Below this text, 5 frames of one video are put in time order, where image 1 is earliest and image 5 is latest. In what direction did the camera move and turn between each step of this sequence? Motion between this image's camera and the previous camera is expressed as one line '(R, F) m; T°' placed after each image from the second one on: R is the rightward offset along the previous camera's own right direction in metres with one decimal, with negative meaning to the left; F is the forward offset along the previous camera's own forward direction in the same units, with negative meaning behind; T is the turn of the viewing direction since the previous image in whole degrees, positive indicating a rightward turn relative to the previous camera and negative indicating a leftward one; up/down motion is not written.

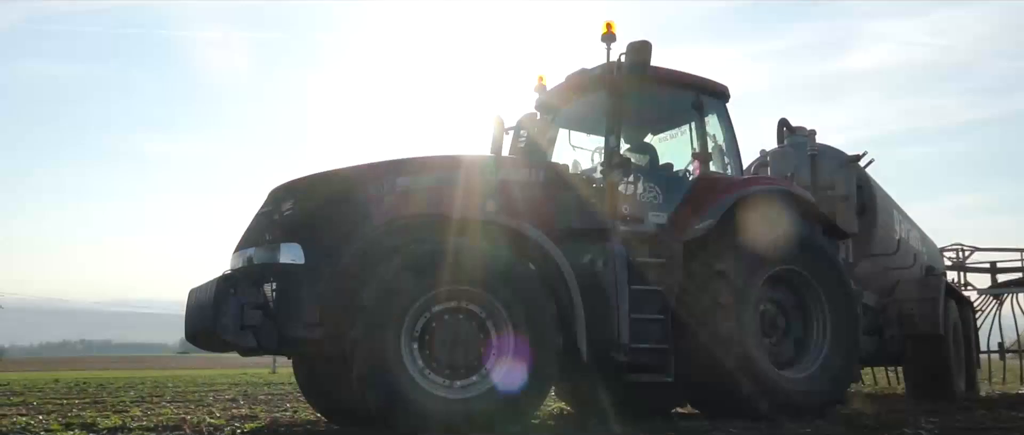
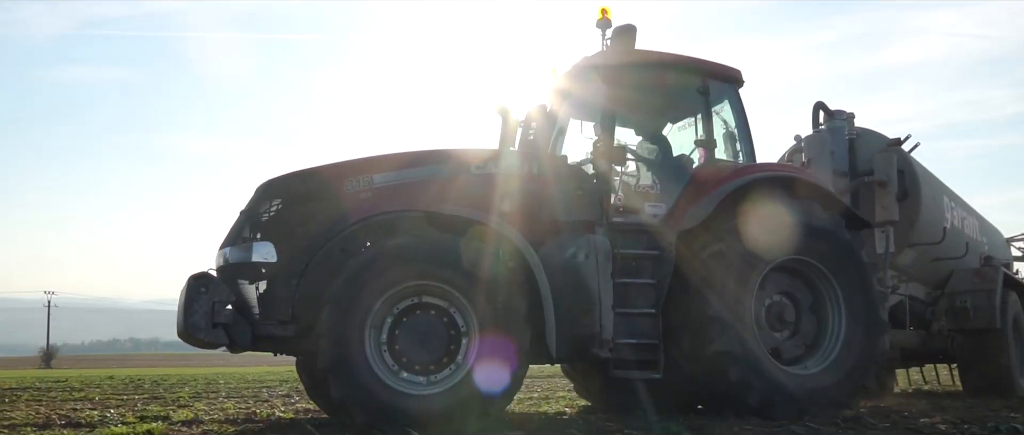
(+0.5, +0.1) m; -5°
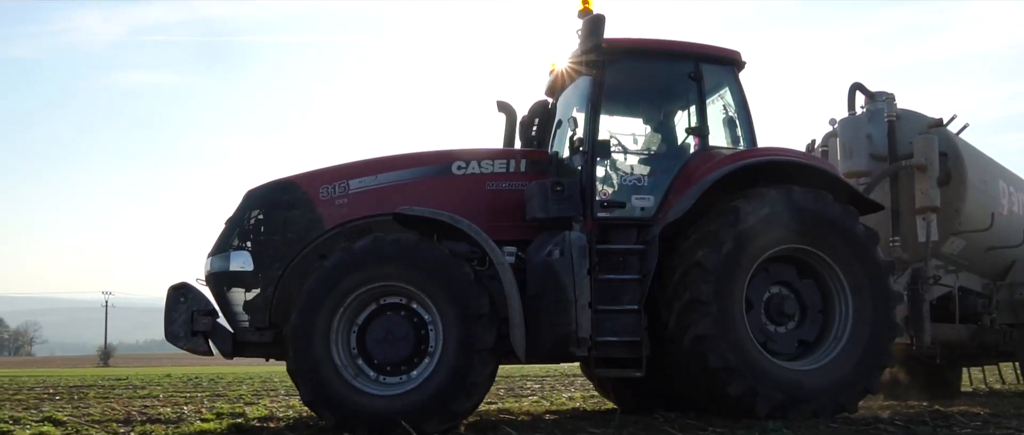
(+0.8, +0.2) m; -7°
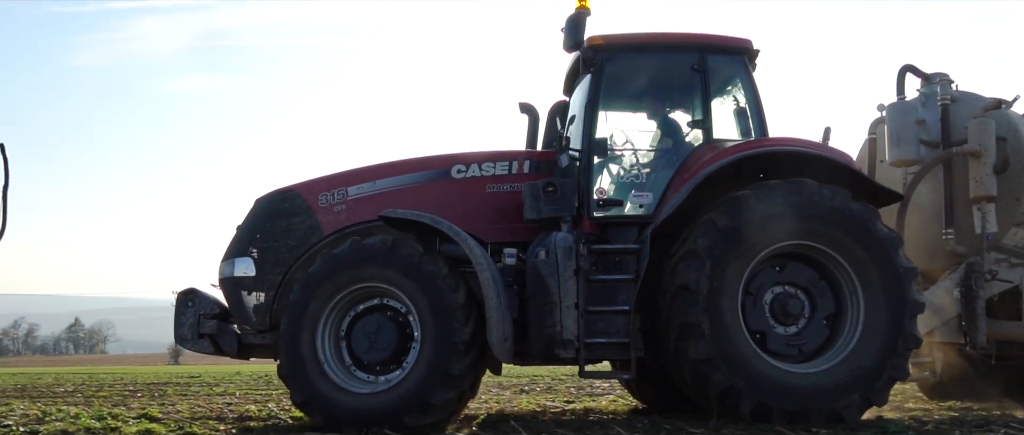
(+0.8, +0.1) m; -8°
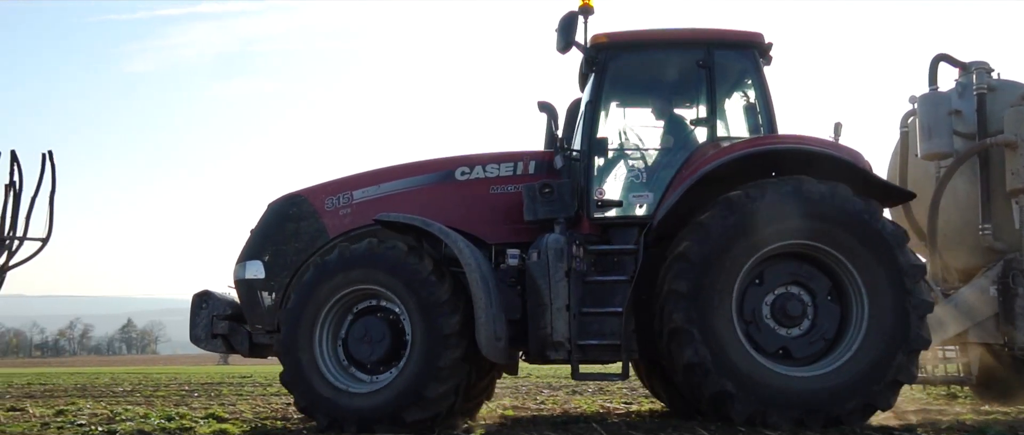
(+0.5, 0.0) m; -5°
